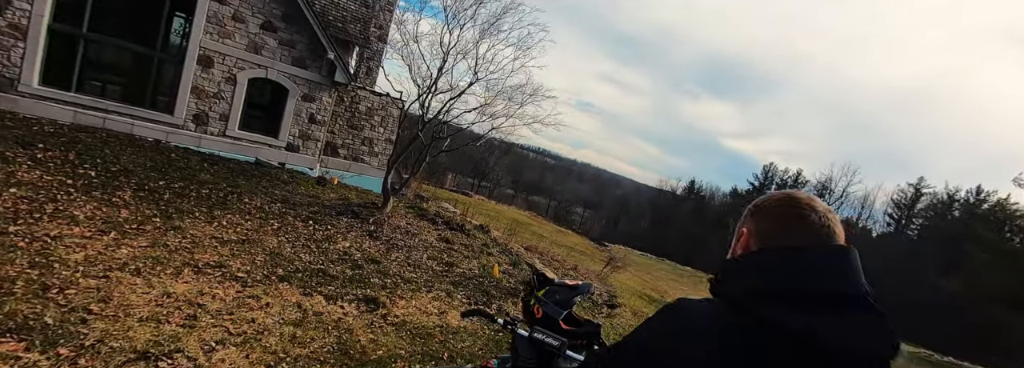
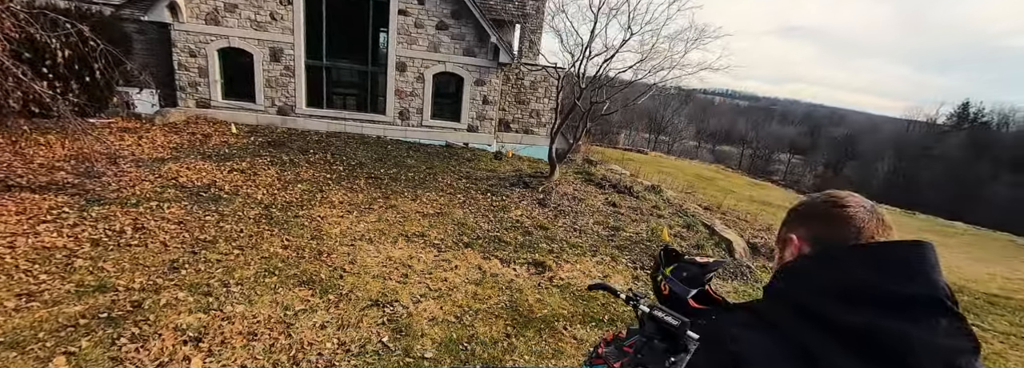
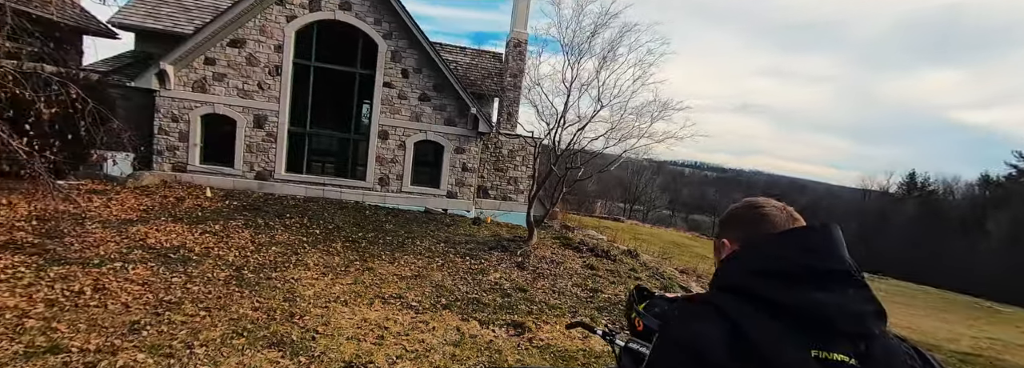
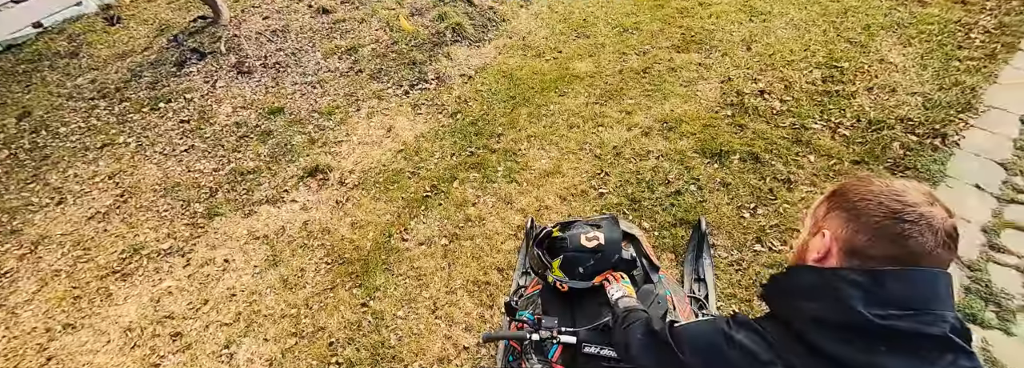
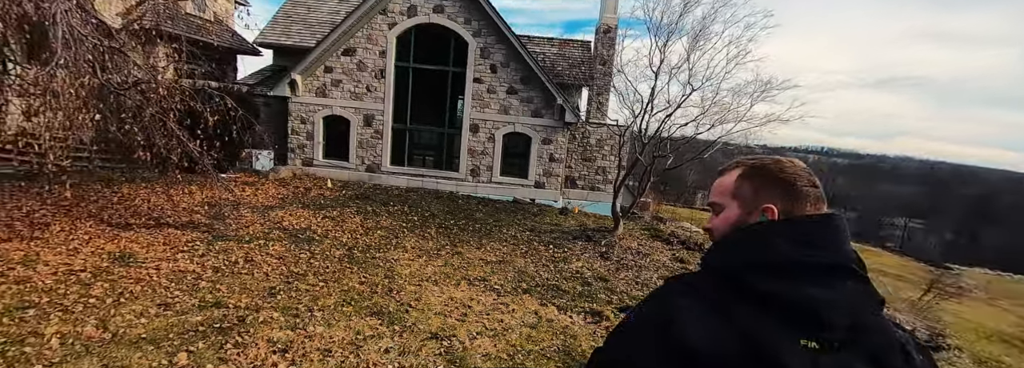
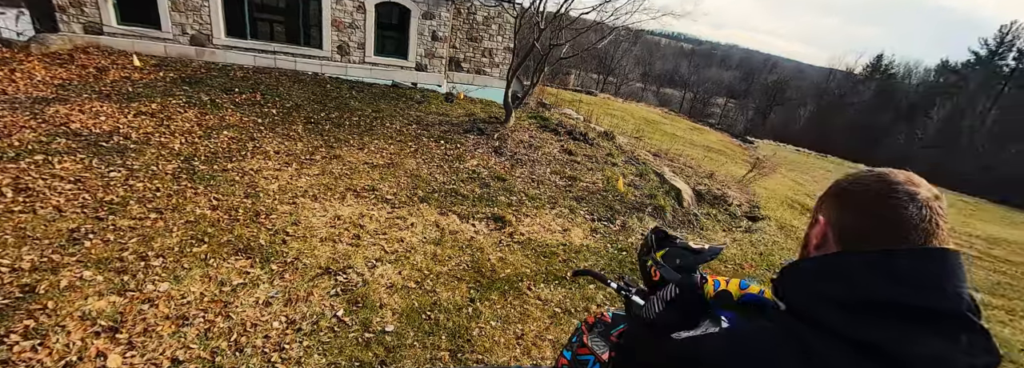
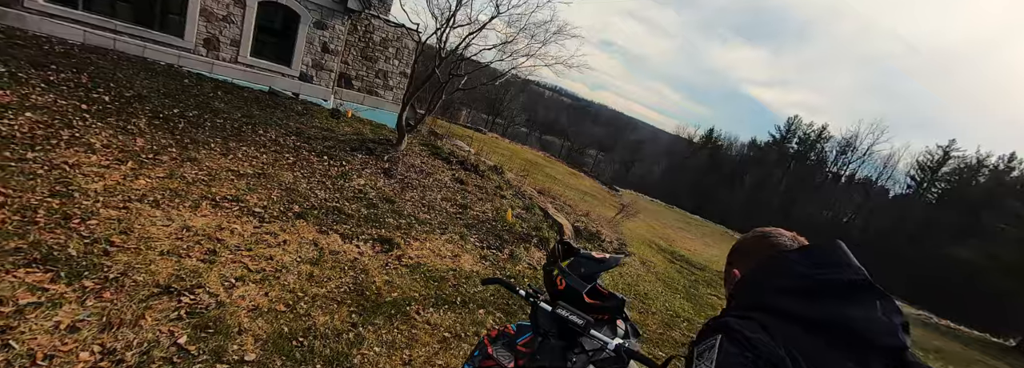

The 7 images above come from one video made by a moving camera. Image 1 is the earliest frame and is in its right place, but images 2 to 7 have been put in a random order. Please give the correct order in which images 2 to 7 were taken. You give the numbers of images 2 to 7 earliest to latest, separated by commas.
7, 3, 5, 2, 6, 4
